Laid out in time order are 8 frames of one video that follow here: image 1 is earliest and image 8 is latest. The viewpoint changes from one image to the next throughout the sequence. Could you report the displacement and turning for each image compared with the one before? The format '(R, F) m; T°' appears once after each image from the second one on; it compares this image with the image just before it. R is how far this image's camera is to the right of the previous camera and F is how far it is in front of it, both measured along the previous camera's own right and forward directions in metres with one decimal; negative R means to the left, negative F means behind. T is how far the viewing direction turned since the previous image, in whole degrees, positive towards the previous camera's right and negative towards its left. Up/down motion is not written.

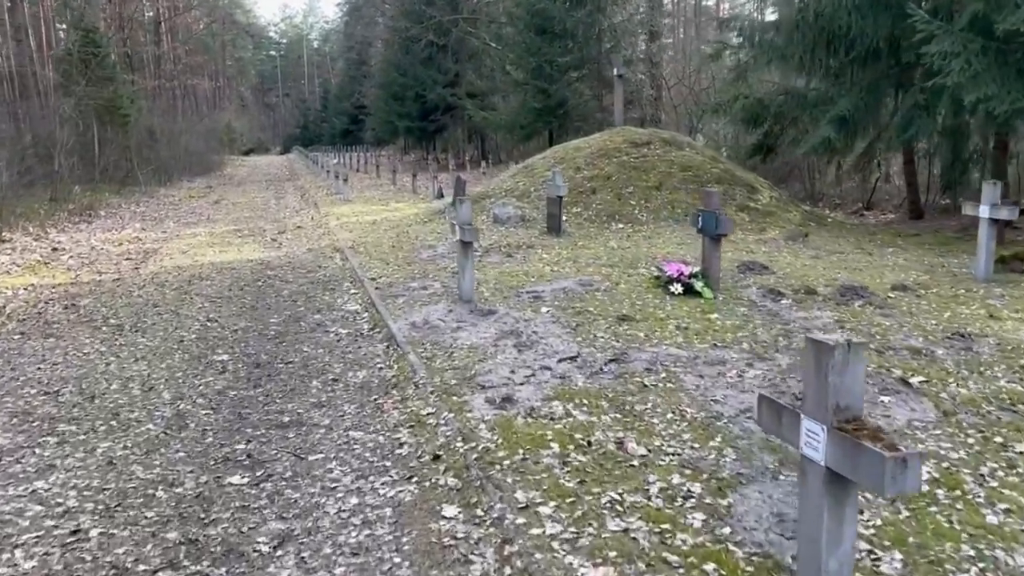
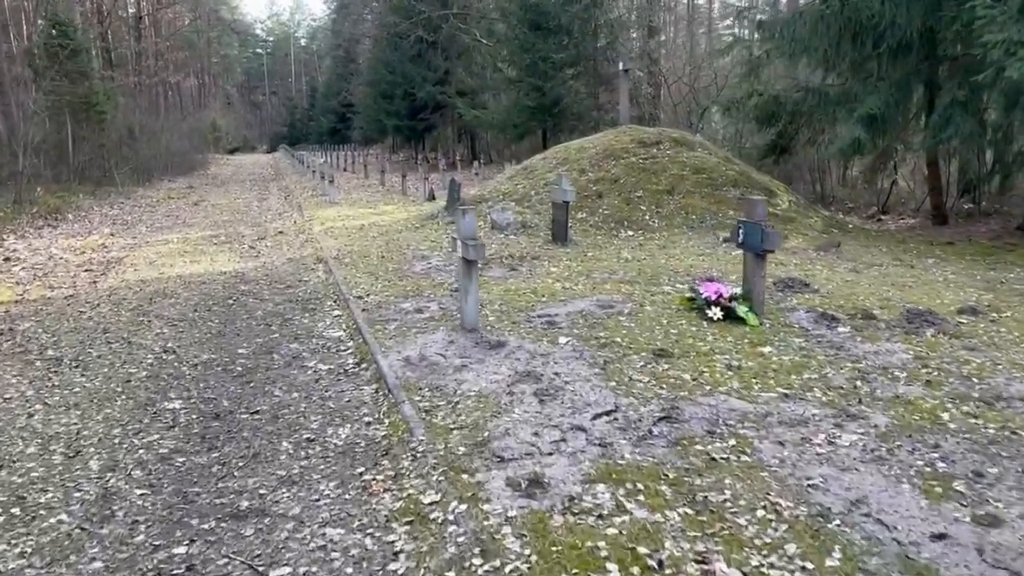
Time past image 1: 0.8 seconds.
(-0.2, +1.2) m; +1°
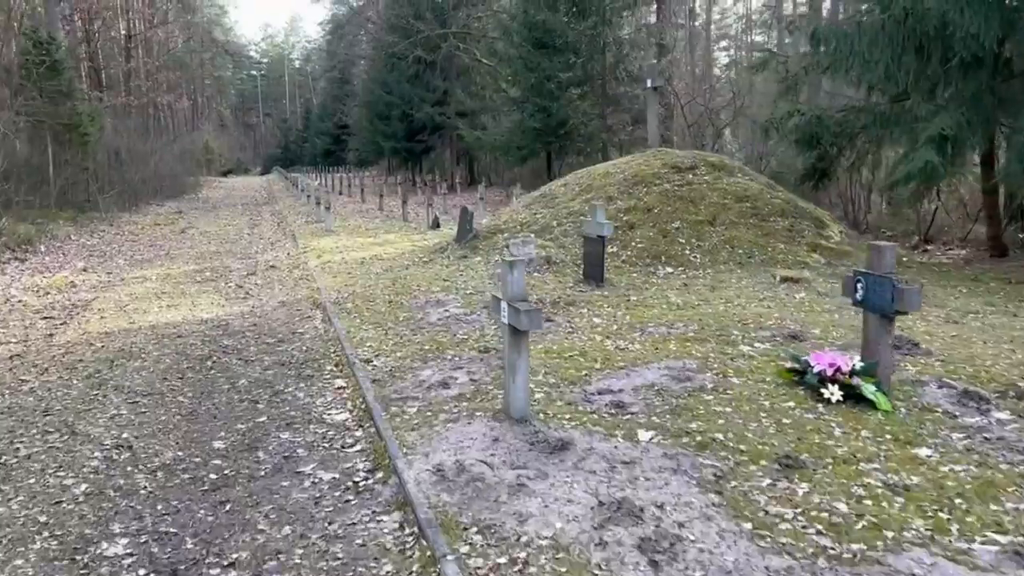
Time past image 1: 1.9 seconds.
(-0.4, +1.6) m; 0°
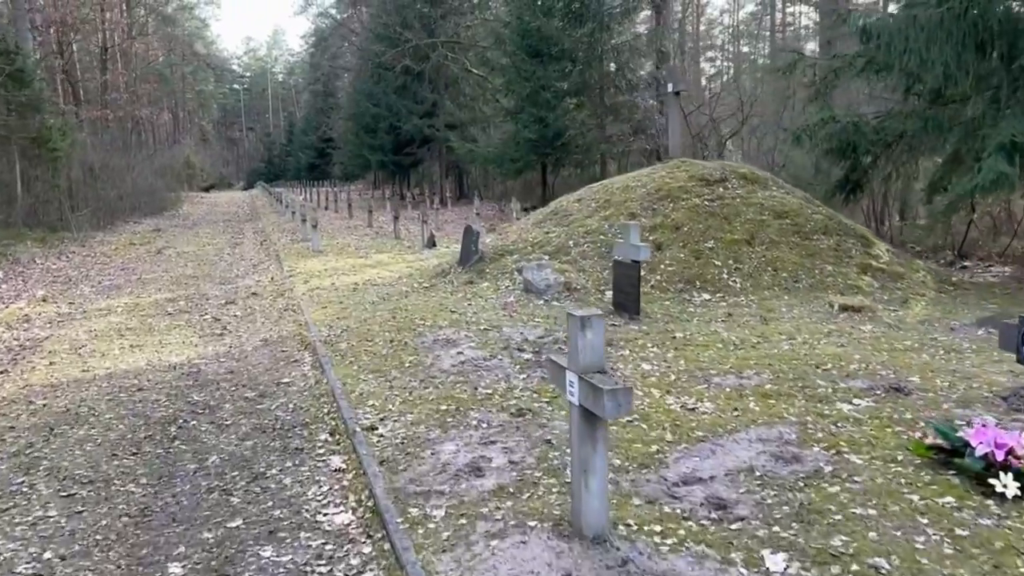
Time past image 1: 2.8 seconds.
(-0.4, +1.5) m; +1°
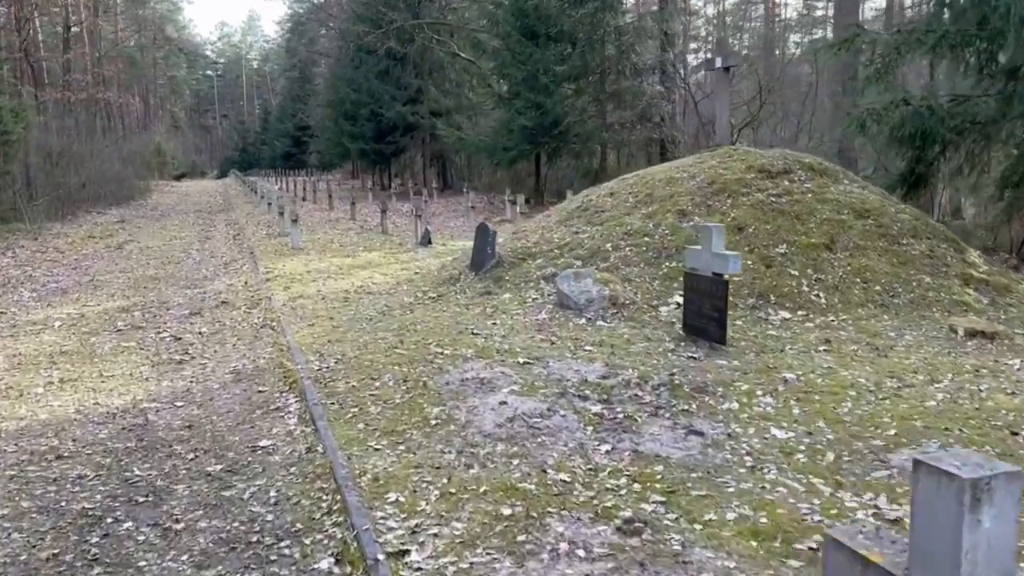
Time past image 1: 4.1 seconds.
(-0.6, +2.1) m; +2°
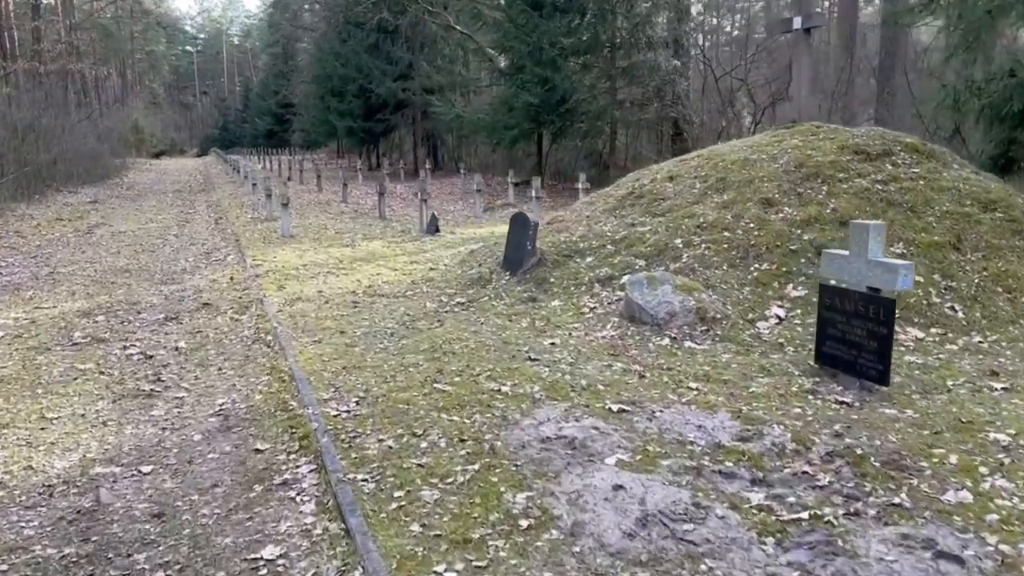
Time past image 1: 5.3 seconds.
(-0.6, +1.9) m; +1°
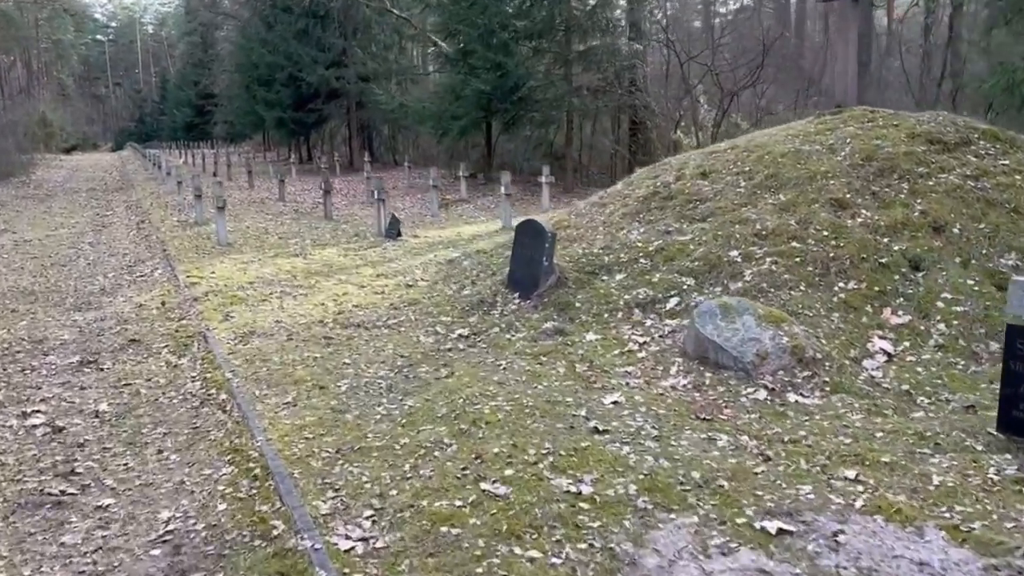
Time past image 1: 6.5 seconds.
(-0.7, +1.7) m; +5°
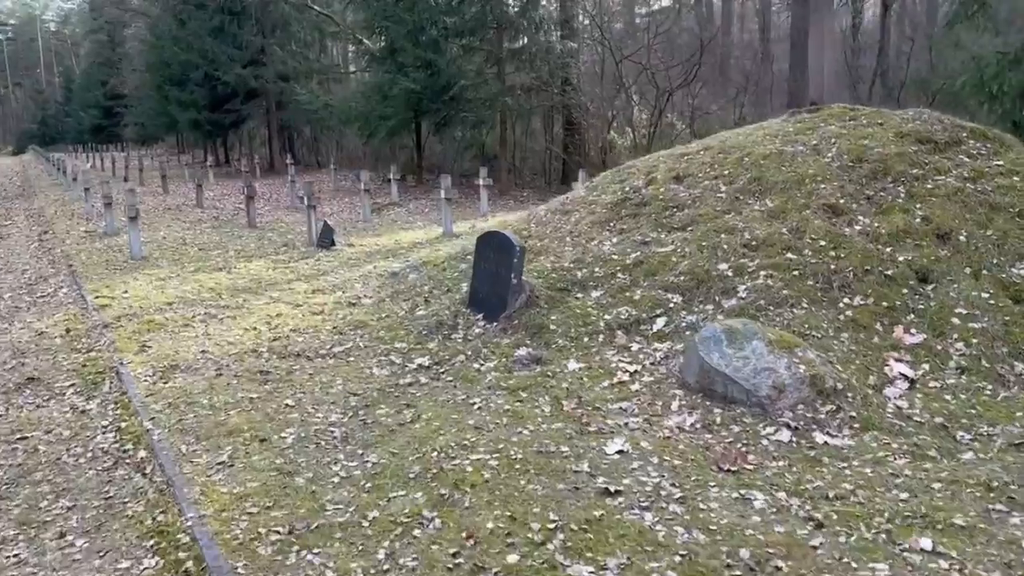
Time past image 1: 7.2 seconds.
(-0.3, +0.8) m; +5°
